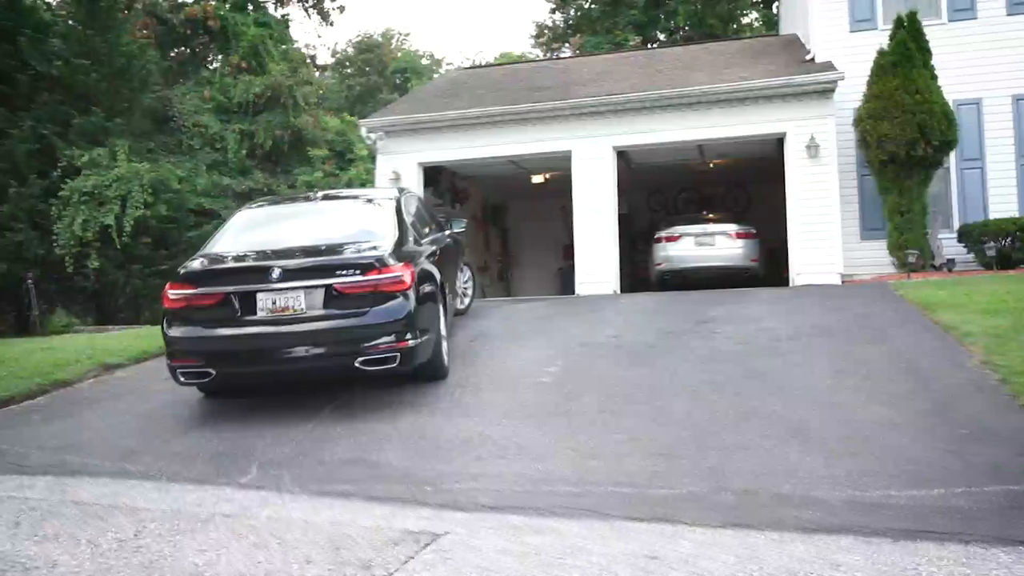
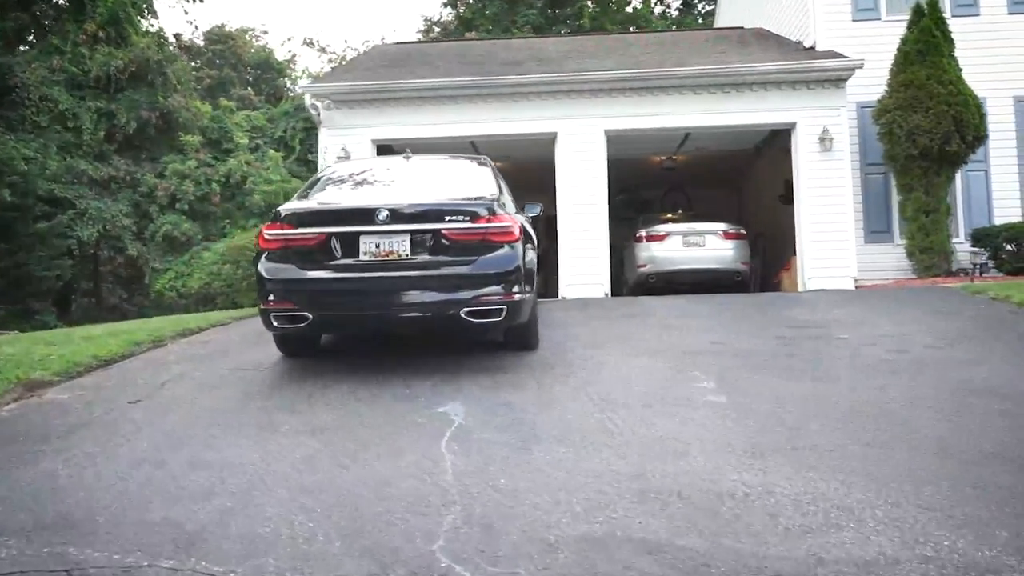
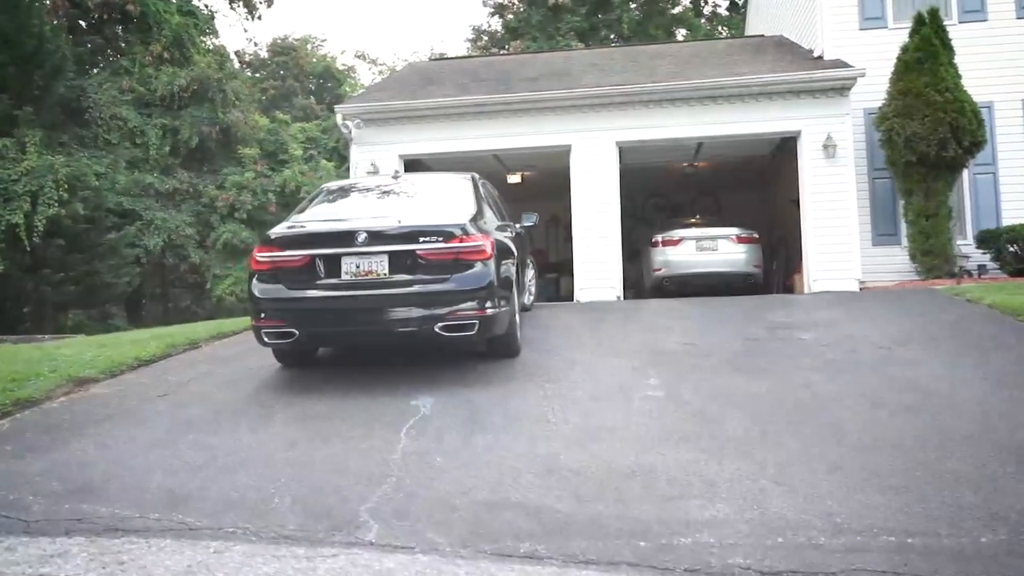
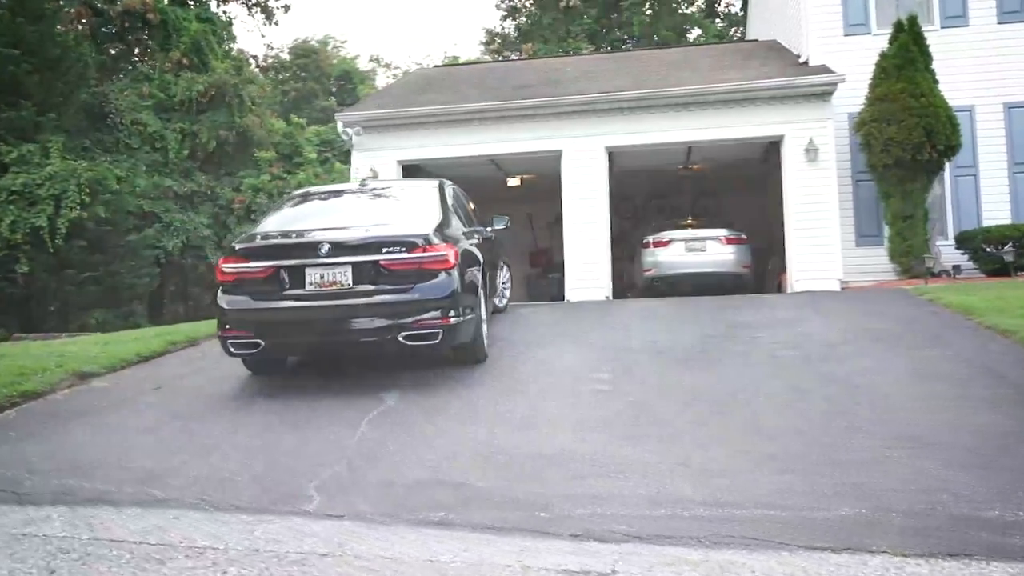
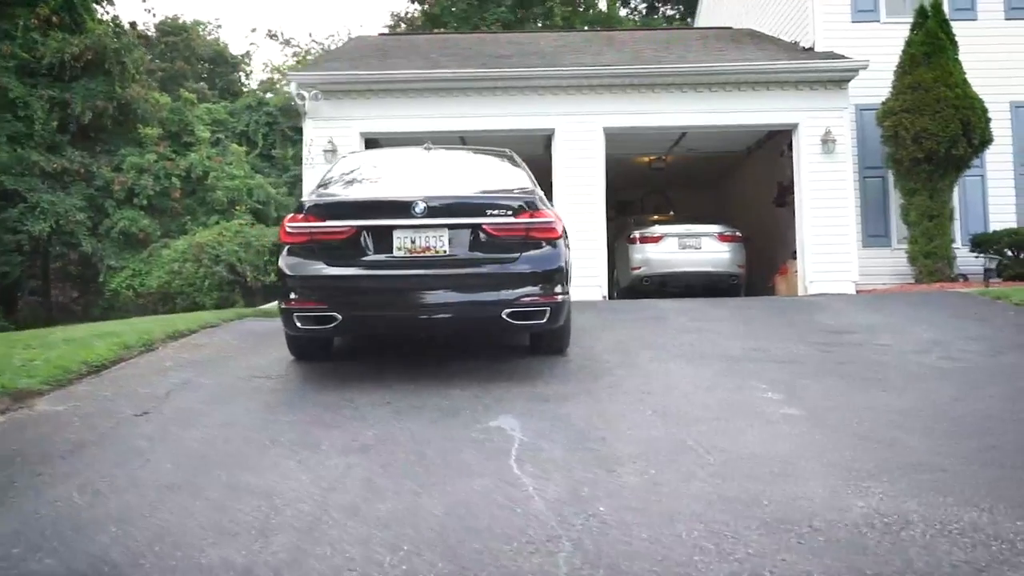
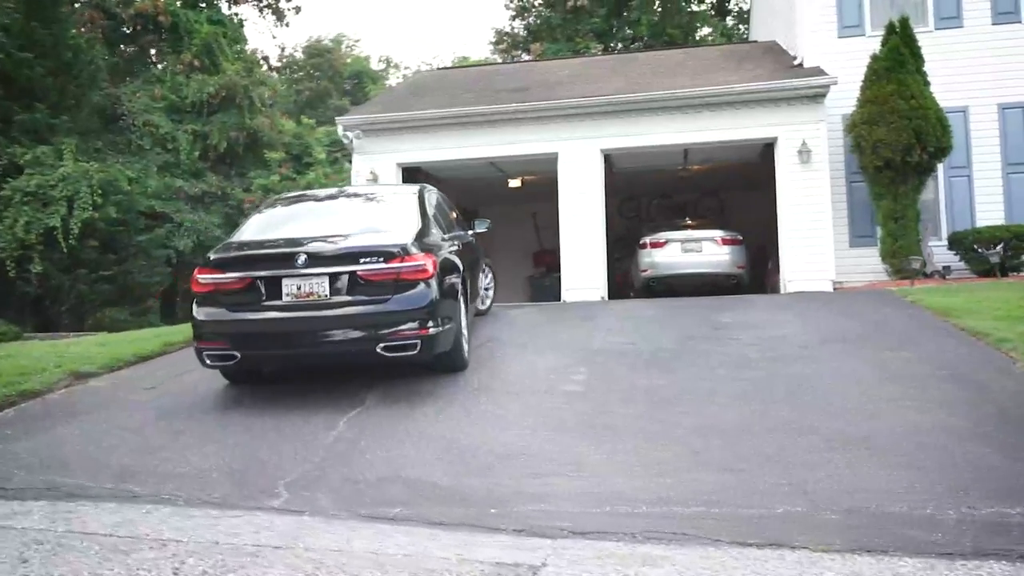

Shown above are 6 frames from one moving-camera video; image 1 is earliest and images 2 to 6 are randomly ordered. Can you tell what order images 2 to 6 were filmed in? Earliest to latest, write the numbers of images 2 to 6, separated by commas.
6, 4, 3, 2, 5
